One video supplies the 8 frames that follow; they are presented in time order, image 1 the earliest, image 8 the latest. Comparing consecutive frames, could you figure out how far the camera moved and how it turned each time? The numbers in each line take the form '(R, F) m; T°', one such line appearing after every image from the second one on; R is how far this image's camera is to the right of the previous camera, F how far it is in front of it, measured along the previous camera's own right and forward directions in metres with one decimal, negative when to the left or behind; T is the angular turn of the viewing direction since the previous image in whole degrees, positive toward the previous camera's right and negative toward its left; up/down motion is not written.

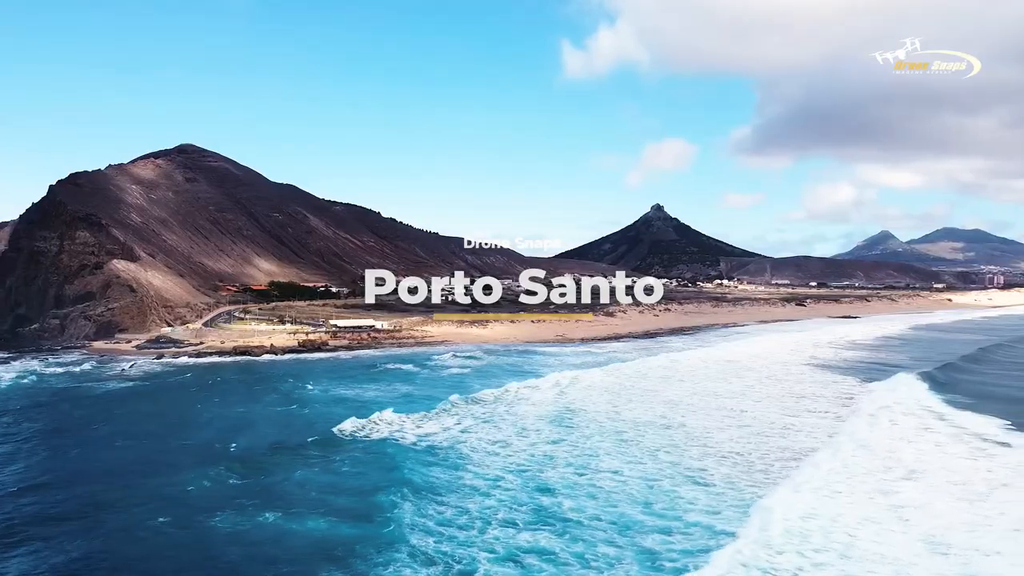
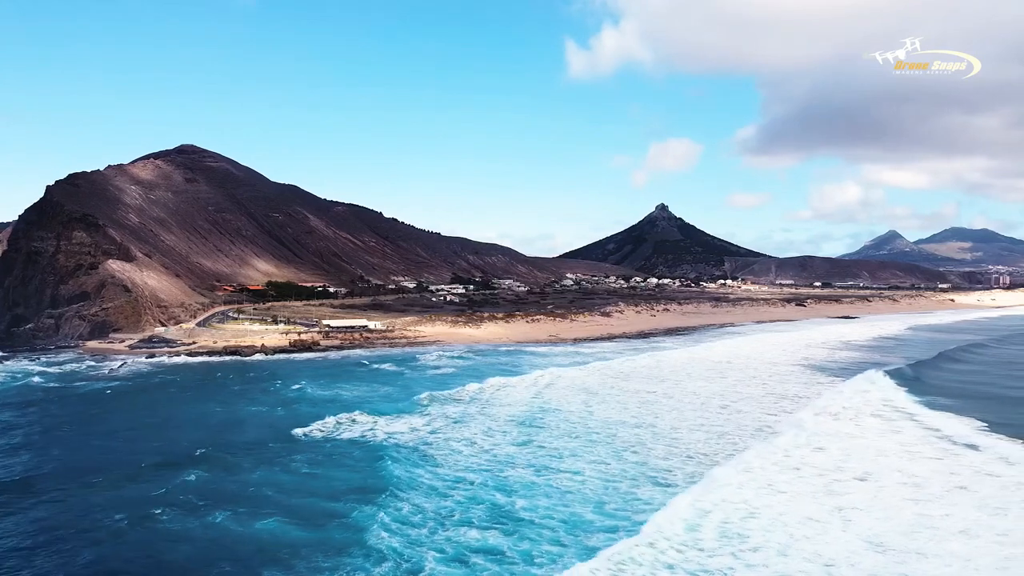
(+0.8, 0.0) m; 0°
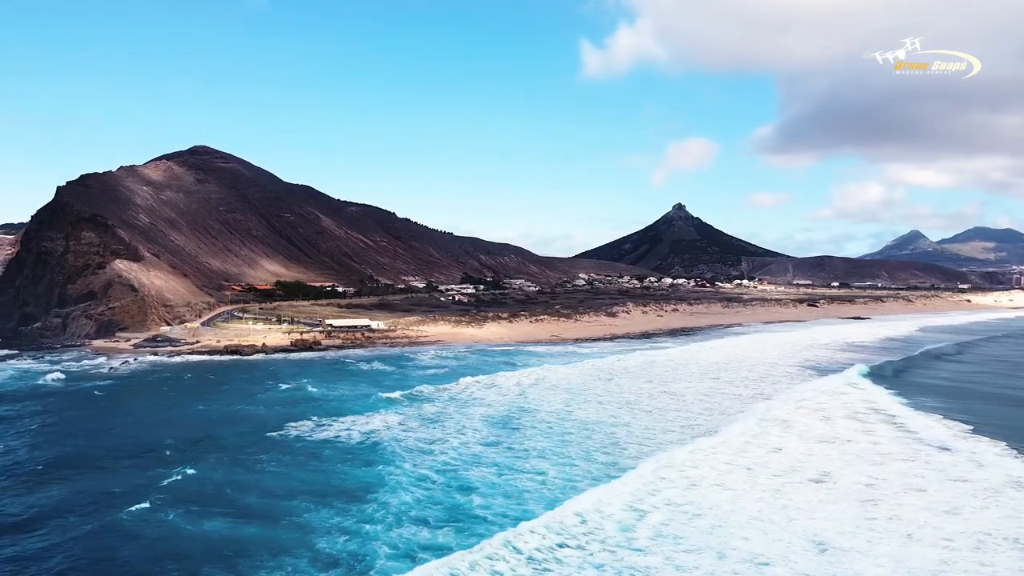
(+0.9, 0.0) m; -1°
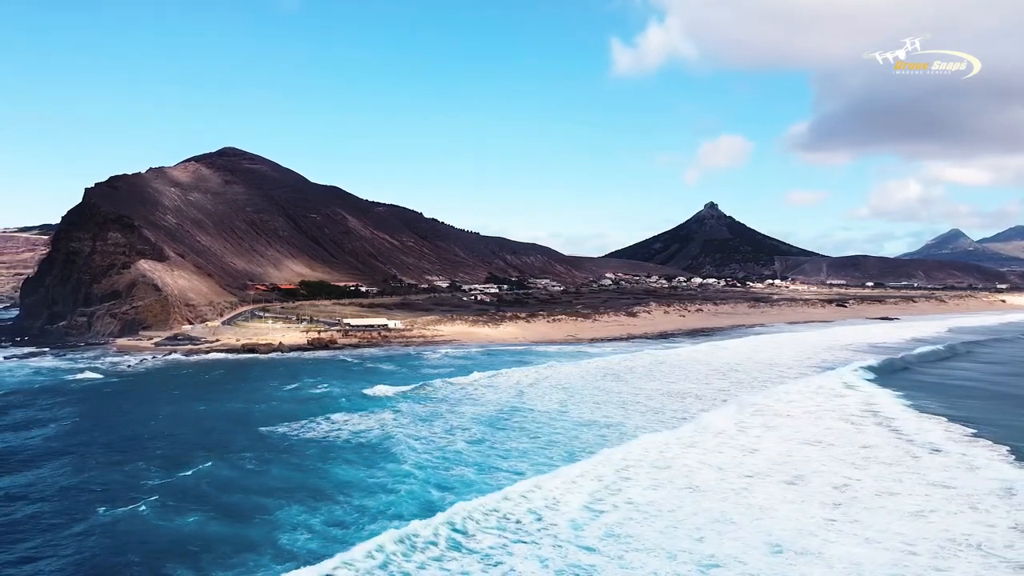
(+0.9, 0.0) m; -2°
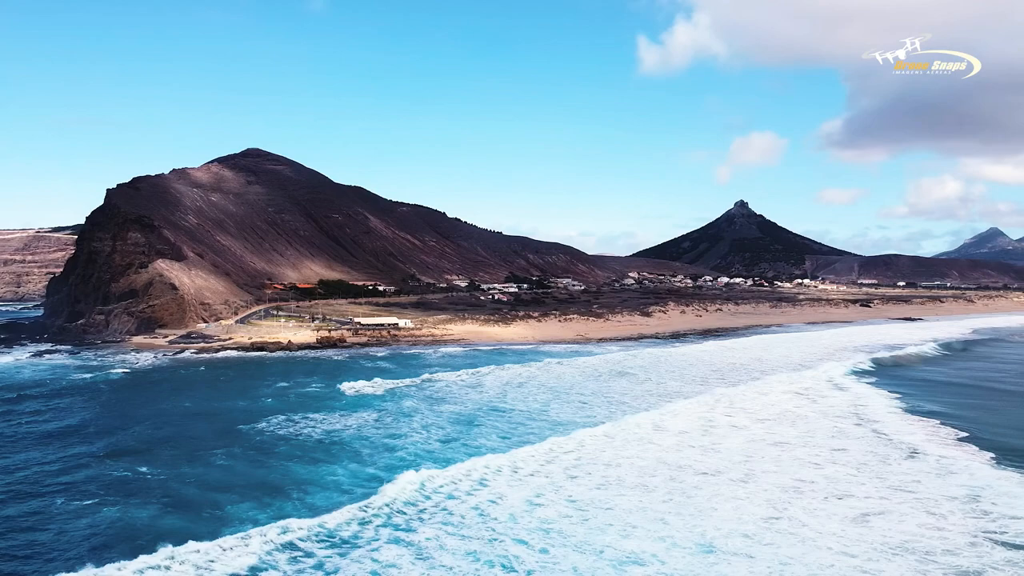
(+1.2, 0.0) m; -2°
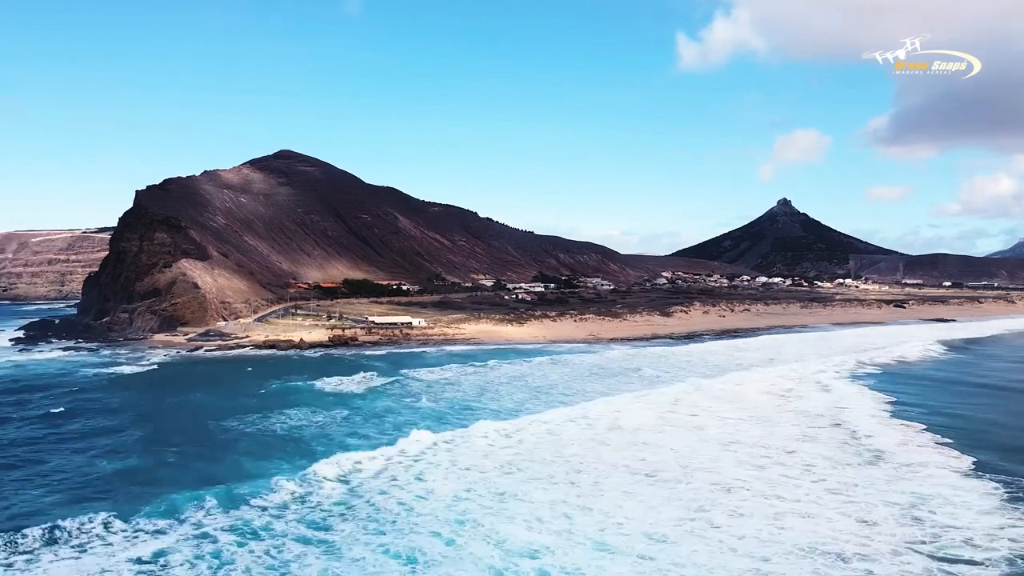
(+1.6, 0.0) m; -2°
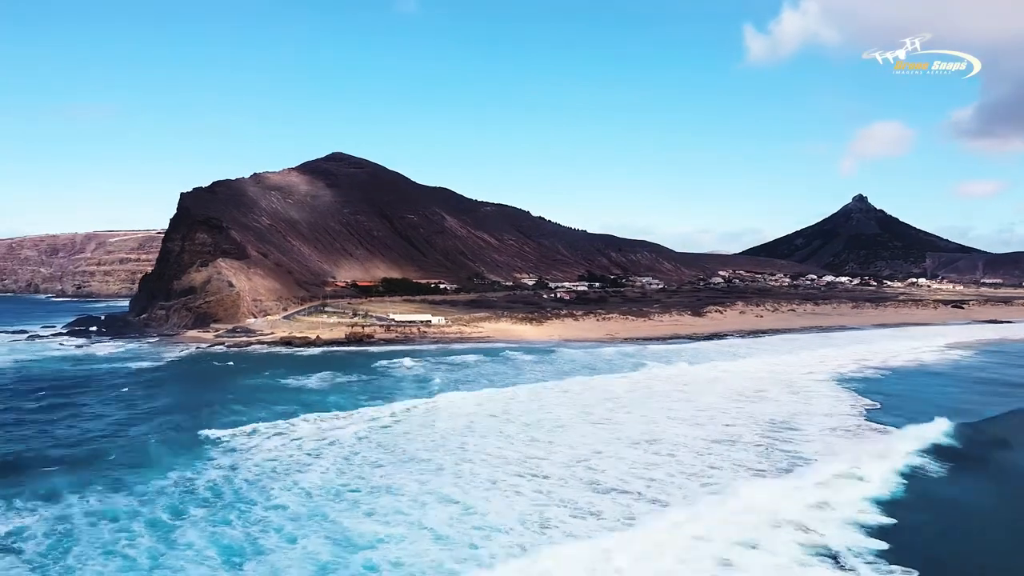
(+2.7, -0.2) m; -4°
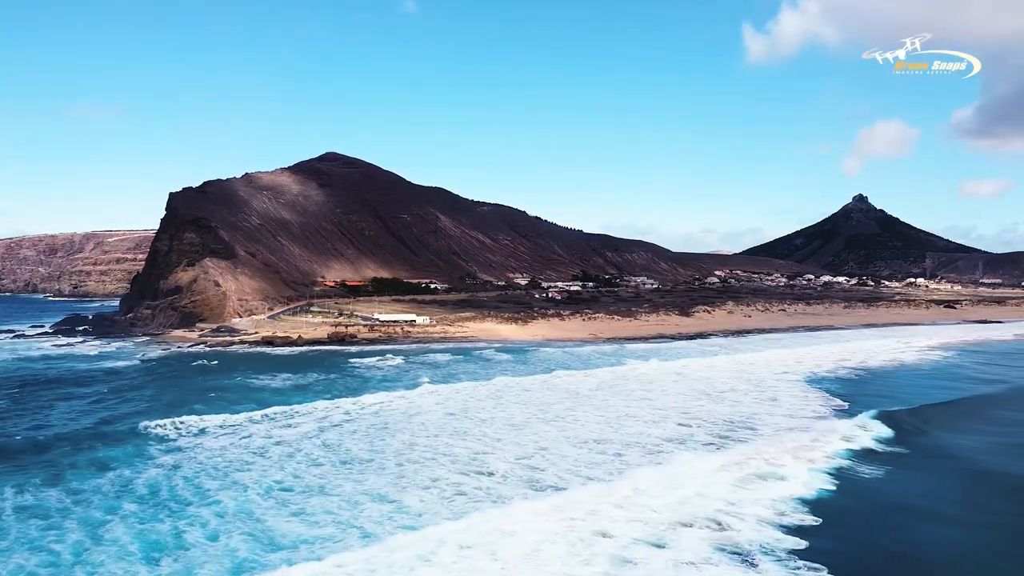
(+0.9, -0.1) m; +1°
